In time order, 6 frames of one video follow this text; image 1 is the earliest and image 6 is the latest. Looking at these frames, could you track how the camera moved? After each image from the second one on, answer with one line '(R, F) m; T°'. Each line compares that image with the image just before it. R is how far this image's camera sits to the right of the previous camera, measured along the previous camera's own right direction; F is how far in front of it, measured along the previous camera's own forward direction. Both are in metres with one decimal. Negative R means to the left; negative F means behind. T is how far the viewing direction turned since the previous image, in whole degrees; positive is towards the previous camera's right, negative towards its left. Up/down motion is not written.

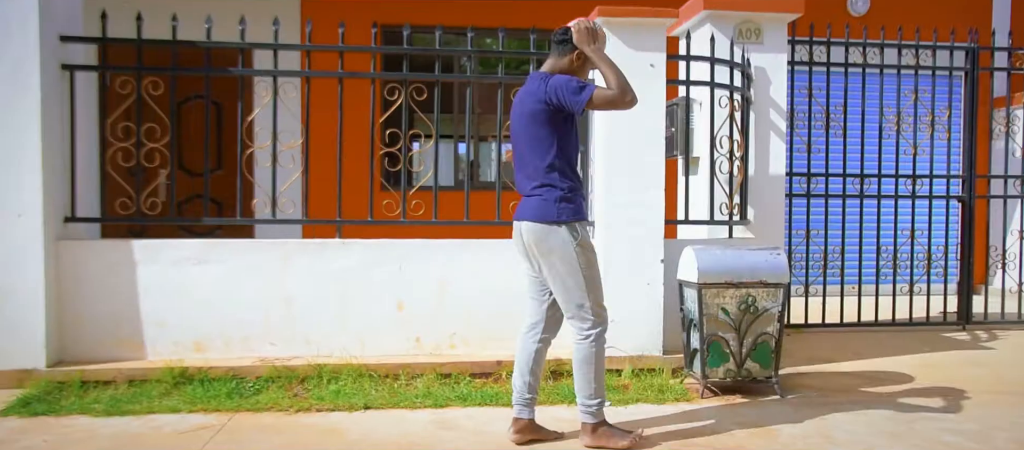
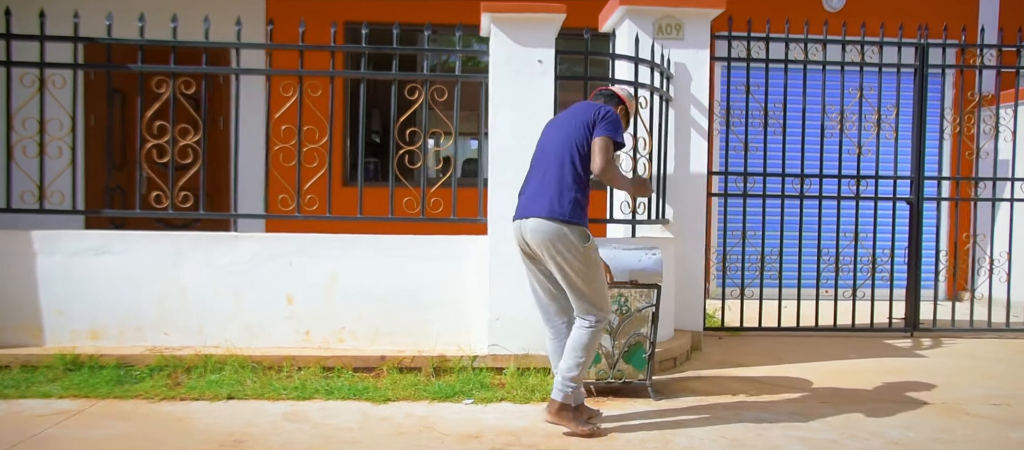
(+0.9, 0.0) m; -3°
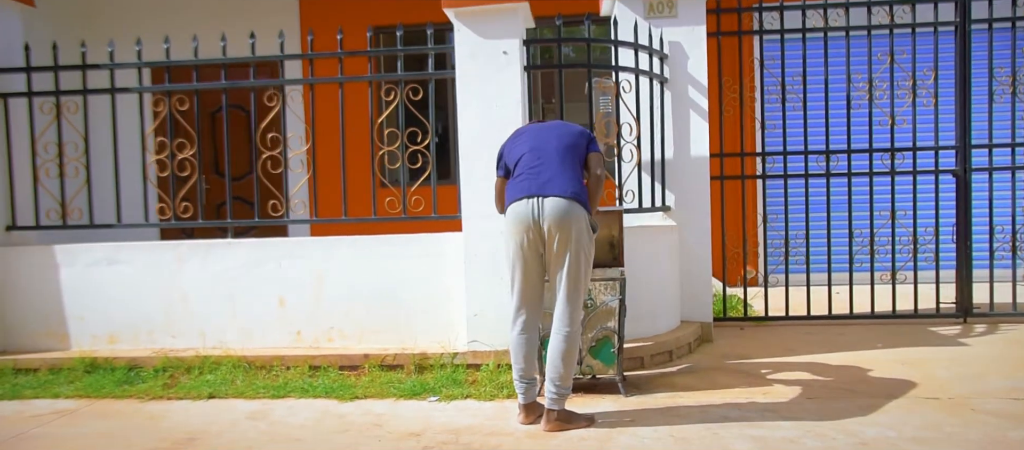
(+0.8, +0.1) m; -9°
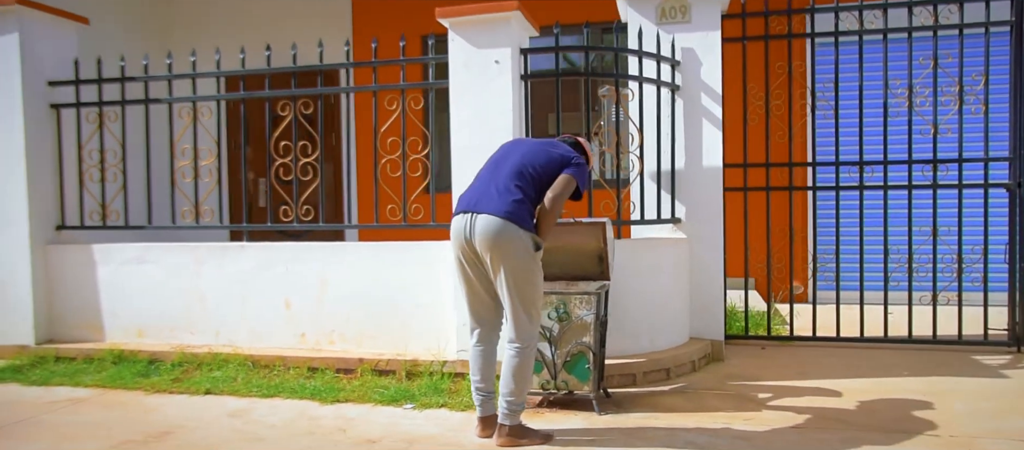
(+0.6, +0.1) m; -8°
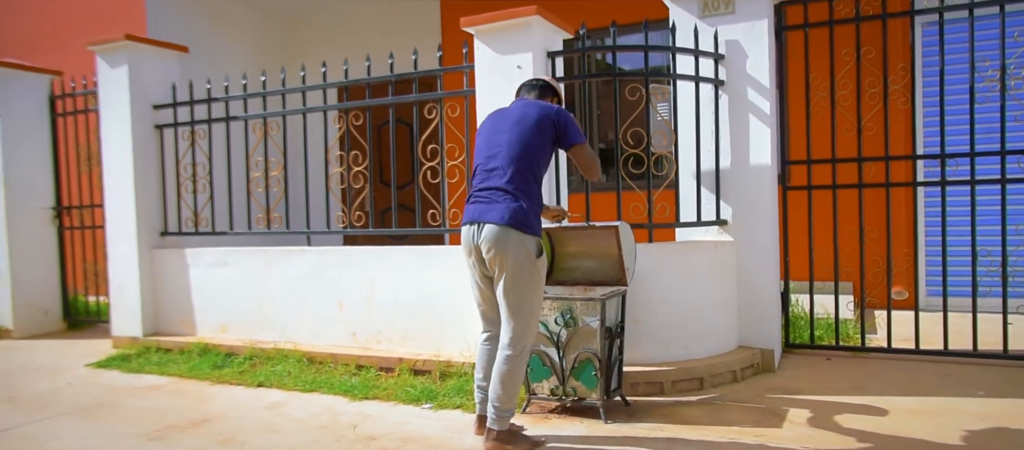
(+0.7, +0.1) m; -12°
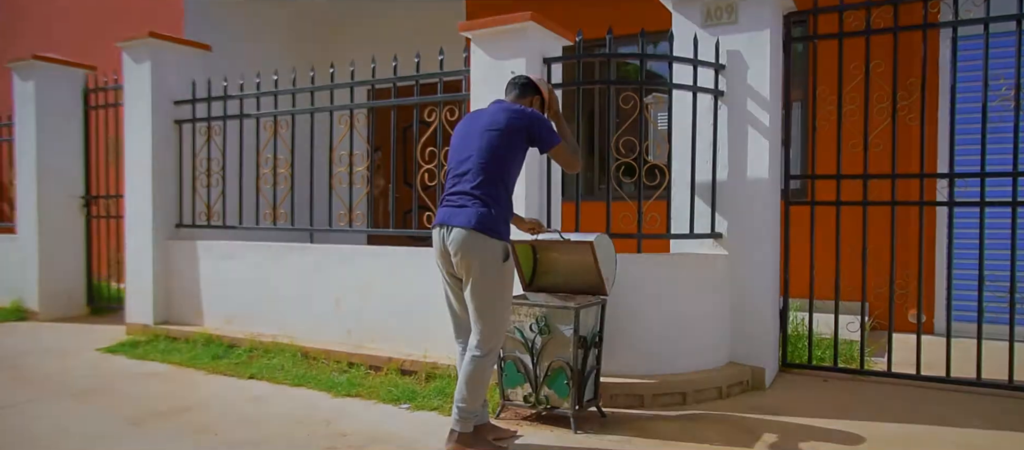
(+0.3, 0.0) m; -4°
